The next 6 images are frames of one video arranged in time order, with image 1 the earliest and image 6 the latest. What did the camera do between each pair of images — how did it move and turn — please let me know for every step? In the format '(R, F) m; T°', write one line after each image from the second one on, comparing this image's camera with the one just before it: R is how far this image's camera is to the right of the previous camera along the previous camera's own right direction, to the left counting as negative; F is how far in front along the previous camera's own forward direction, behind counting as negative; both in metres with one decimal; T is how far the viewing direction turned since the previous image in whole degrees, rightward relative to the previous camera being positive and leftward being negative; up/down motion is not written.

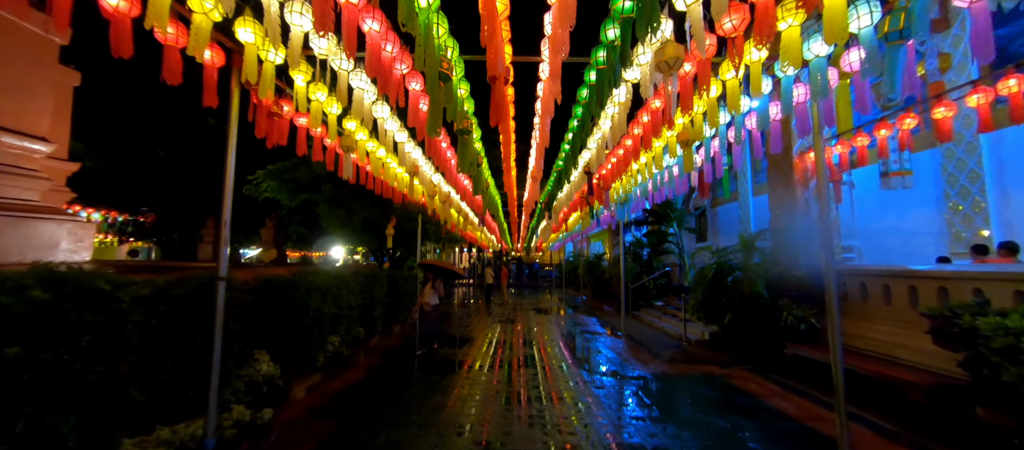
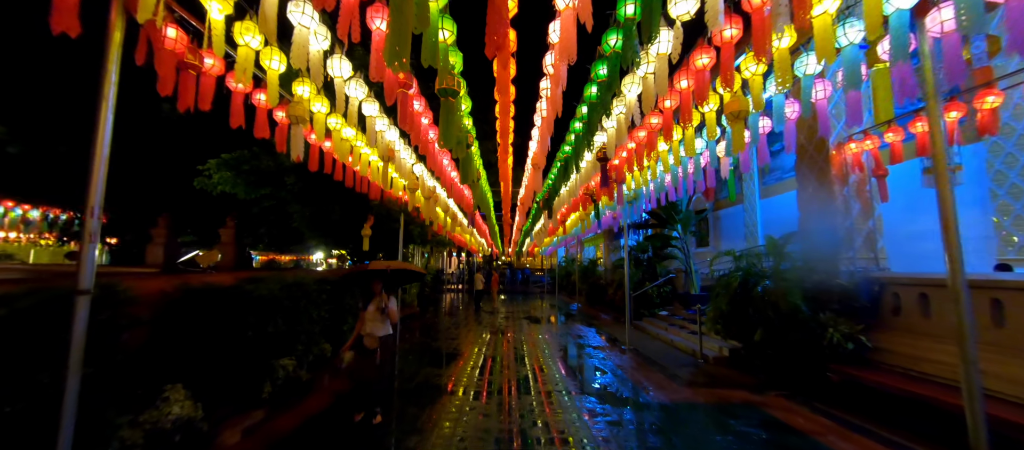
(-0.1, +0.9) m; +2°
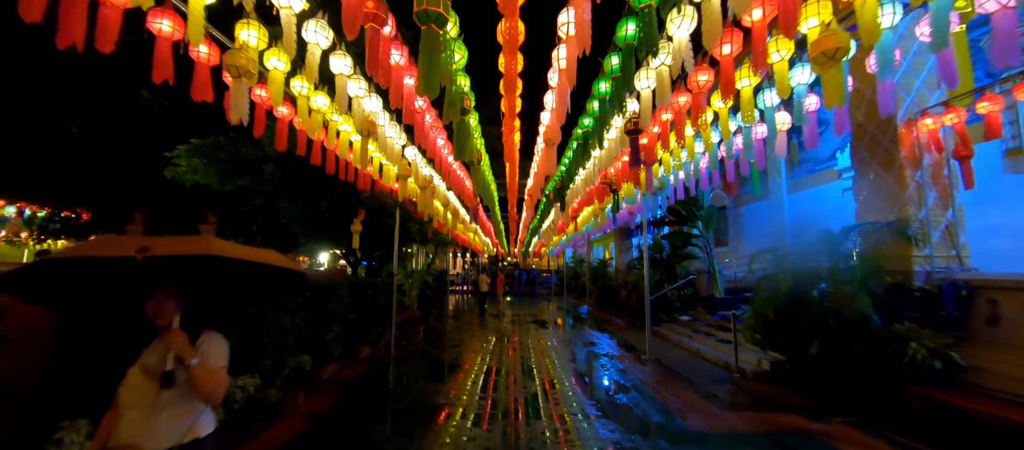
(0.0, +0.8) m; -1°
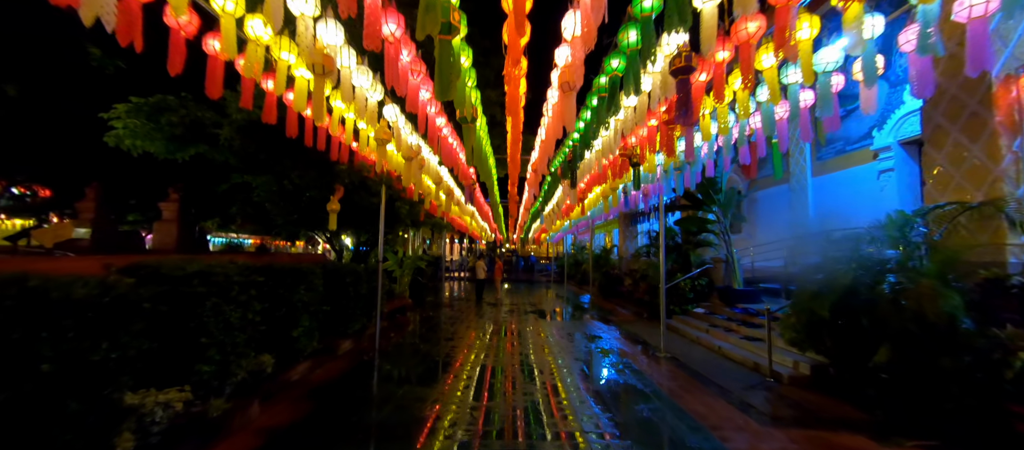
(0.0, +0.9) m; 0°
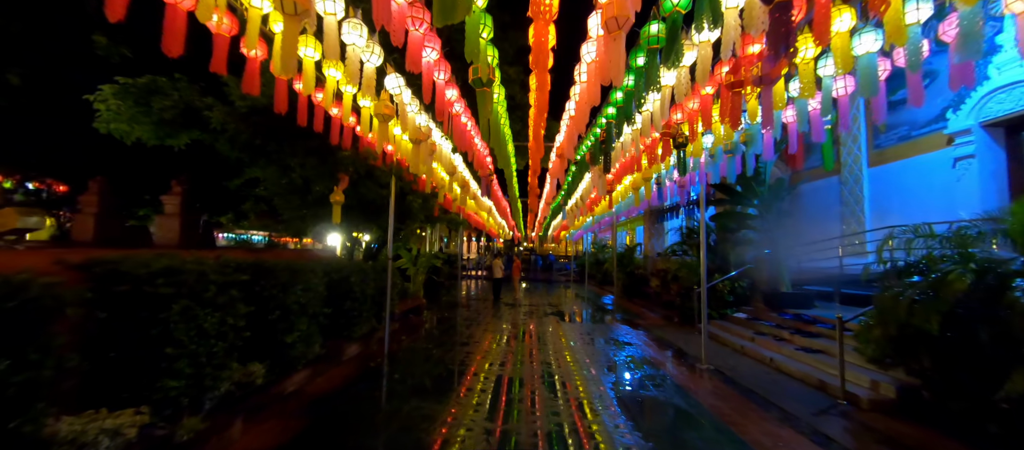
(-0.1, +0.6) m; -3°
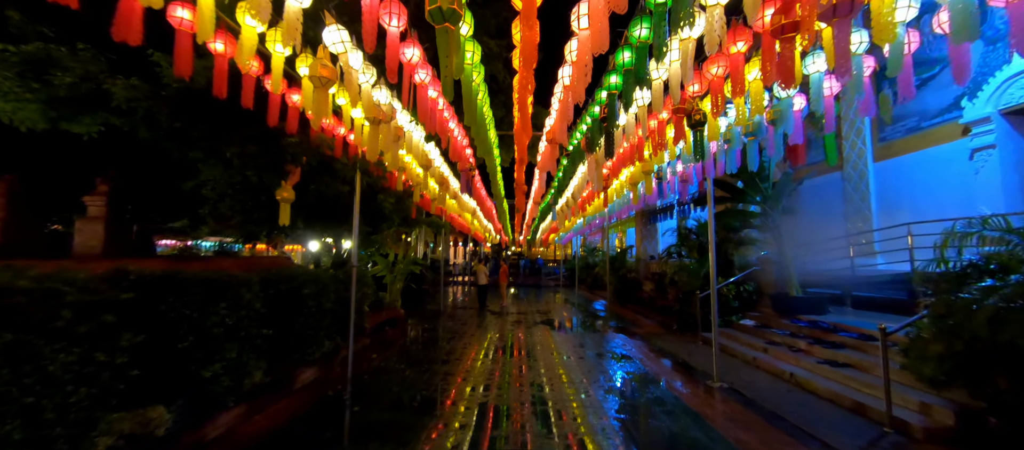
(+0.1, +0.8) m; +2°
